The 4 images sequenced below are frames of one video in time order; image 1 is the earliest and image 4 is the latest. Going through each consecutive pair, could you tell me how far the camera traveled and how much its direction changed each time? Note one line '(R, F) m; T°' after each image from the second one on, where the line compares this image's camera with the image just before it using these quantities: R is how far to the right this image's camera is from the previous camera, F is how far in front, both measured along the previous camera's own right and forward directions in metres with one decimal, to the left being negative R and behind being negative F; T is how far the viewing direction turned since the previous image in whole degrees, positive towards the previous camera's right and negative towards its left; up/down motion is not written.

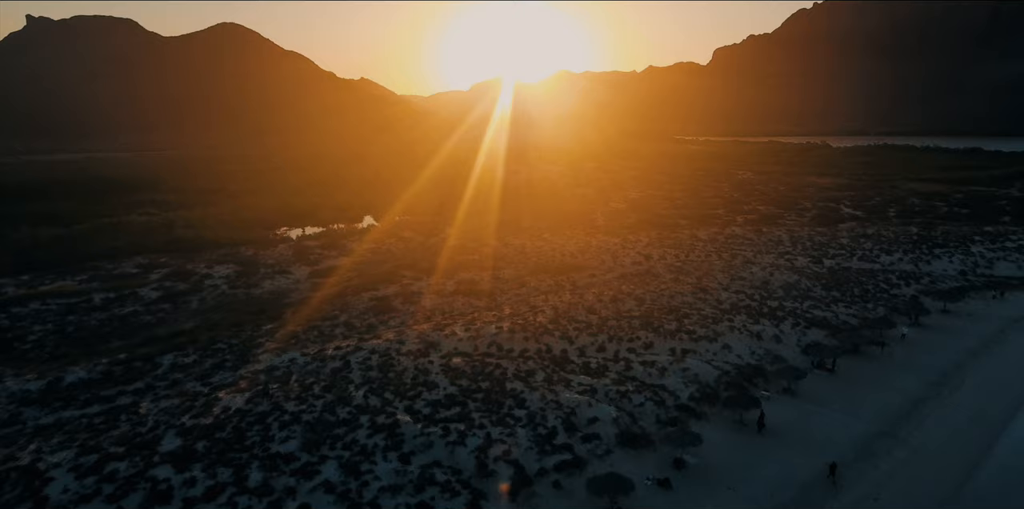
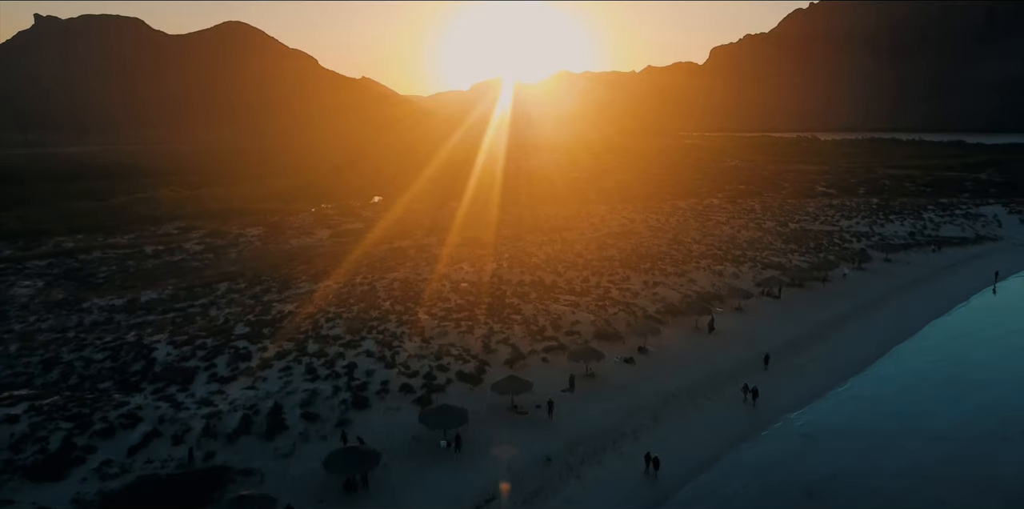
(+0.1, -4.8) m; 0°
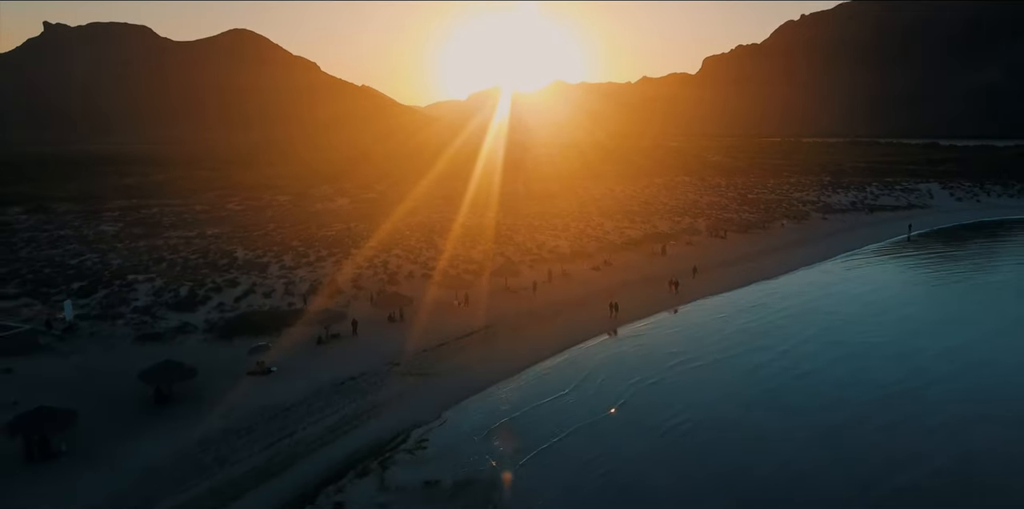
(+0.1, -6.7) m; 0°
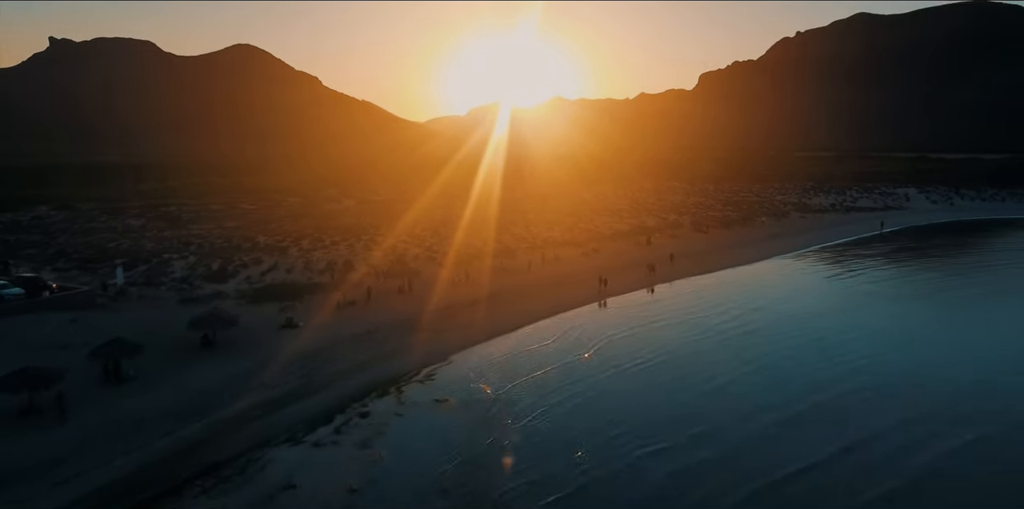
(+0.1, -2.7) m; 0°
